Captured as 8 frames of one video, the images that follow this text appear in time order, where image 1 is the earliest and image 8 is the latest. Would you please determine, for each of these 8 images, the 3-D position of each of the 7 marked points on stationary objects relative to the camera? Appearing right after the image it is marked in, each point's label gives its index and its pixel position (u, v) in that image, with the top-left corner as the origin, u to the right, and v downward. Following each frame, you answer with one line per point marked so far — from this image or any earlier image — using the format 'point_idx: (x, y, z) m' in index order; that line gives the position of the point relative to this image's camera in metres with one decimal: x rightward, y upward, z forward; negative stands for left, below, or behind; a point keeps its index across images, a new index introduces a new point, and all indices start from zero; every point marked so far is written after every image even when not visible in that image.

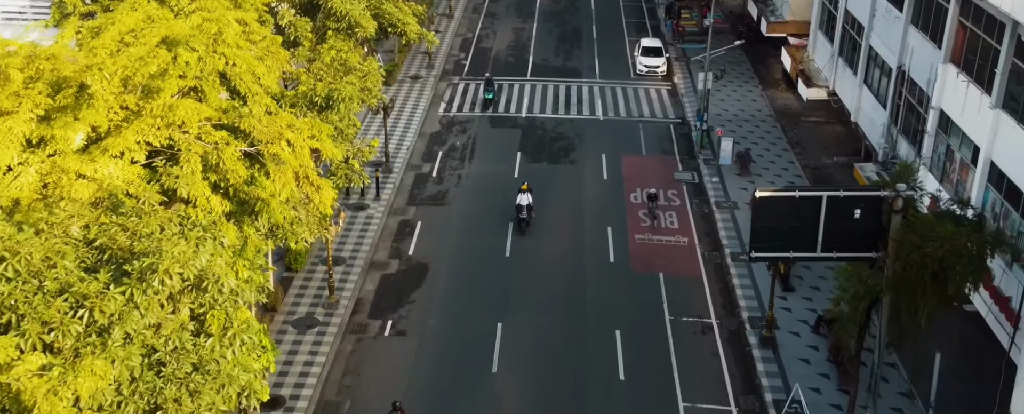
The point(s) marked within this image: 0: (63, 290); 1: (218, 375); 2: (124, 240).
0: (-6.5, -1.2, +16.1) m
1: (-5.0, -3.0, +19.0) m
2: (-6.2, -0.5, +17.6) m
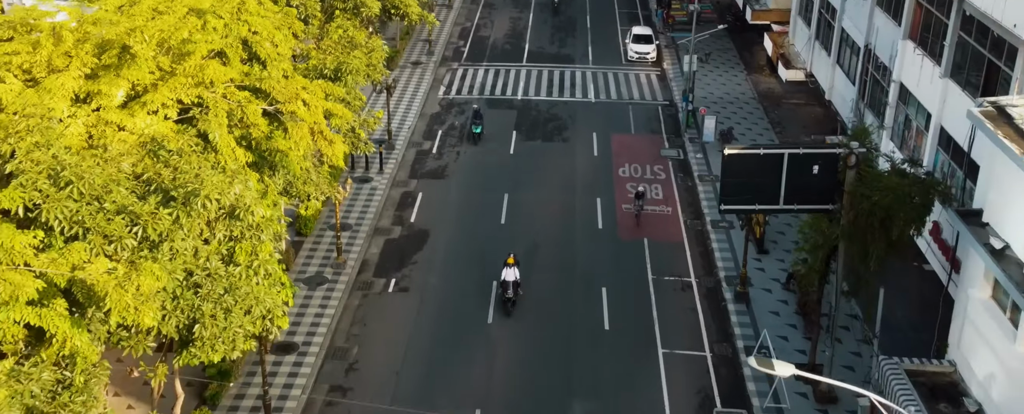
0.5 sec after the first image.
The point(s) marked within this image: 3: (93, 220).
0: (-6.7, -0.1, +18.9) m
1: (-5.2, -1.8, +21.8) m
2: (-6.4, +0.6, +20.5) m
3: (-7.0, -0.2, +18.5) m
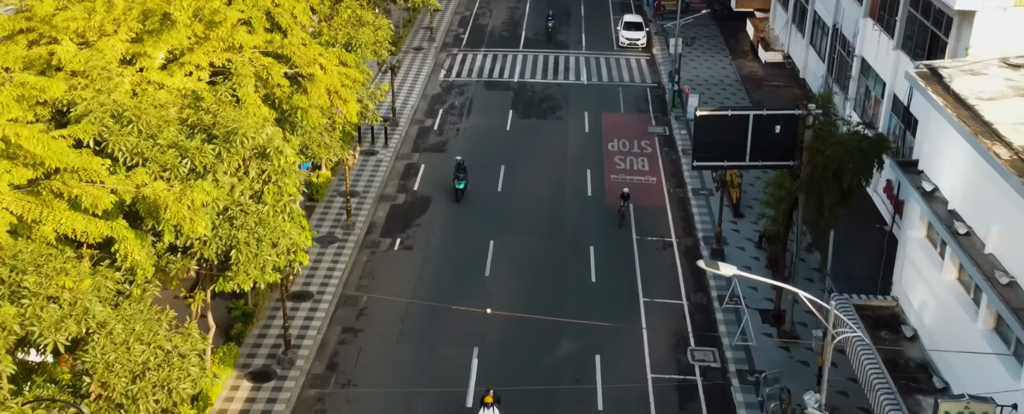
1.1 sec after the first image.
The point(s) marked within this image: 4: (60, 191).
0: (-6.9, +1.2, +22.4) m
1: (-5.4, -0.5, +25.2) m
2: (-6.6, +1.9, +23.9) m
3: (-7.2, +1.1, +21.9) m
4: (-8.0, +0.3, +19.6) m
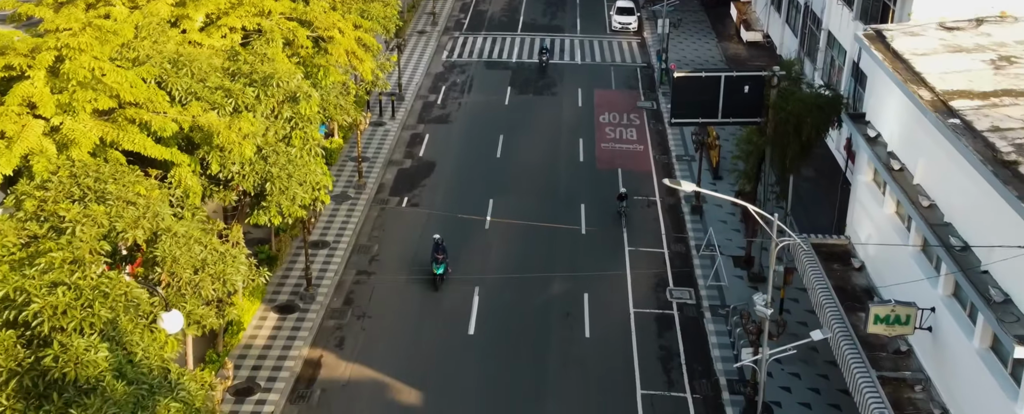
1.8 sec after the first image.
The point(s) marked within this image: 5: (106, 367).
0: (-7.0, +2.8, +26.3) m
1: (-5.5, +1.0, +29.1) m
2: (-6.7, +3.5, +27.8) m
3: (-7.3, +2.7, +25.8) m
4: (-8.1, +1.9, +23.5) m
5: (-6.8, -2.7, +18.3) m
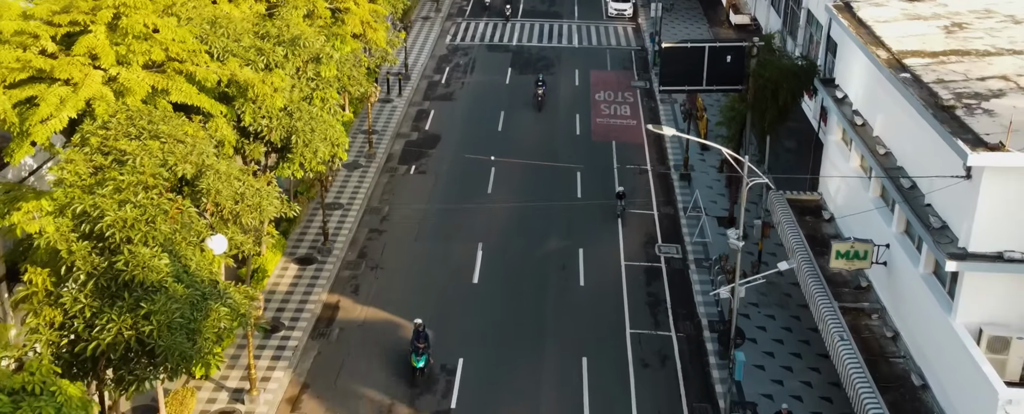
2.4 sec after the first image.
0: (-7.0, +4.2, +29.4) m
1: (-5.5, +2.5, +32.3) m
2: (-6.6, +4.9, +30.9) m
3: (-7.2, +4.1, +29.0) m
4: (-8.1, +3.3, +26.6) m
5: (-6.7, -1.3, +21.5) m
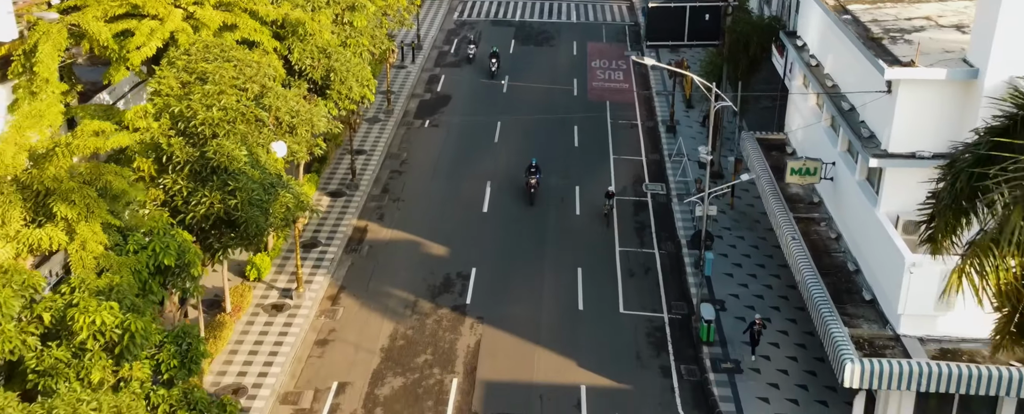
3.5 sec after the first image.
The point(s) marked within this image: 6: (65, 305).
0: (-6.8, +6.6, +34.9) m
1: (-5.3, +4.9, +37.8) m
2: (-6.4, +7.3, +36.4) m
3: (-7.0, +6.4, +34.5) m
4: (-7.9, +5.7, +32.1) m
5: (-6.5, +1.1, +27.0) m
6: (-7.5, -1.7, +18.6) m
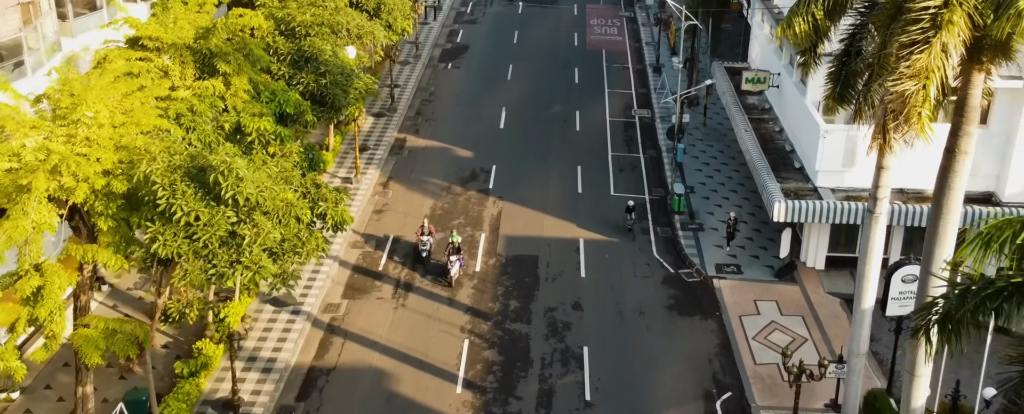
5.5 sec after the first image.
0: (-6.2, +10.5, +44.3) m
1: (-4.7, +8.8, +47.2) m
2: (-5.9, +11.2, +45.8) m
3: (-6.5, +10.4, +43.8) m
4: (-7.3, +9.6, +41.5) m
5: (-6.0, +5.0, +36.4) m
6: (-7.0, +2.2, +28.0) m
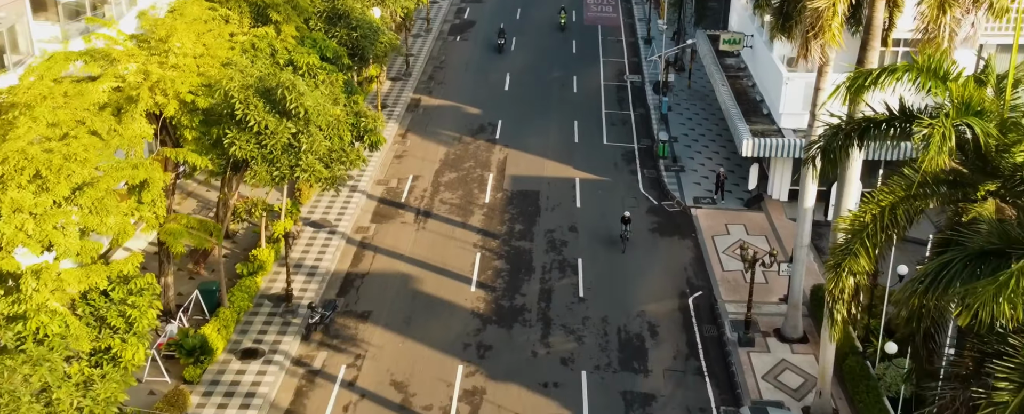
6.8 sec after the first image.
0: (-6.0, +12.9, +50.0) m
1: (-4.5, +11.2, +52.9) m
2: (-5.7, +13.6, +51.5) m
3: (-6.3, +12.8, +49.6) m
4: (-7.1, +12.0, +47.2) m
5: (-5.8, +7.4, +42.1) m
6: (-6.8, +4.5, +33.7) m
